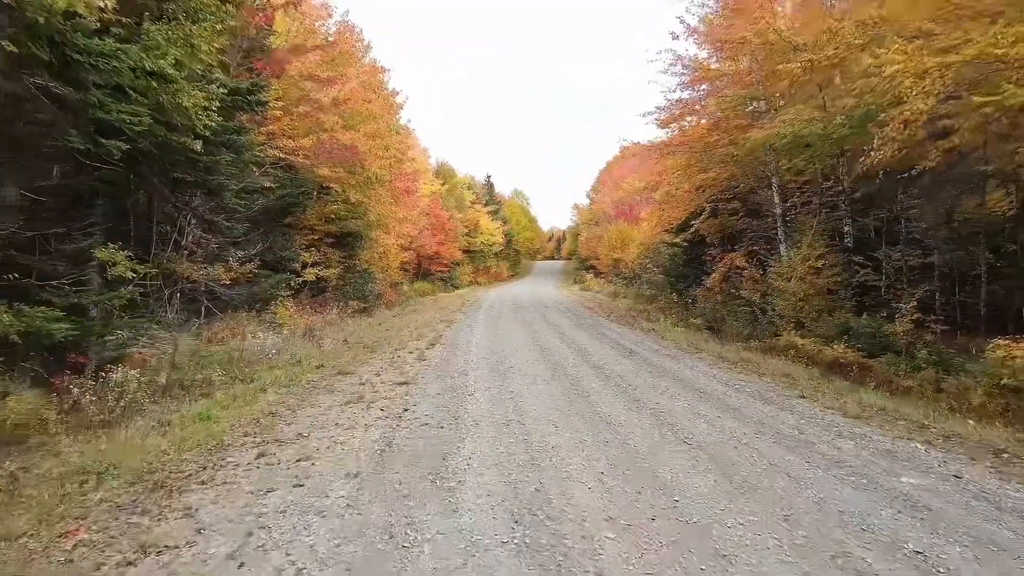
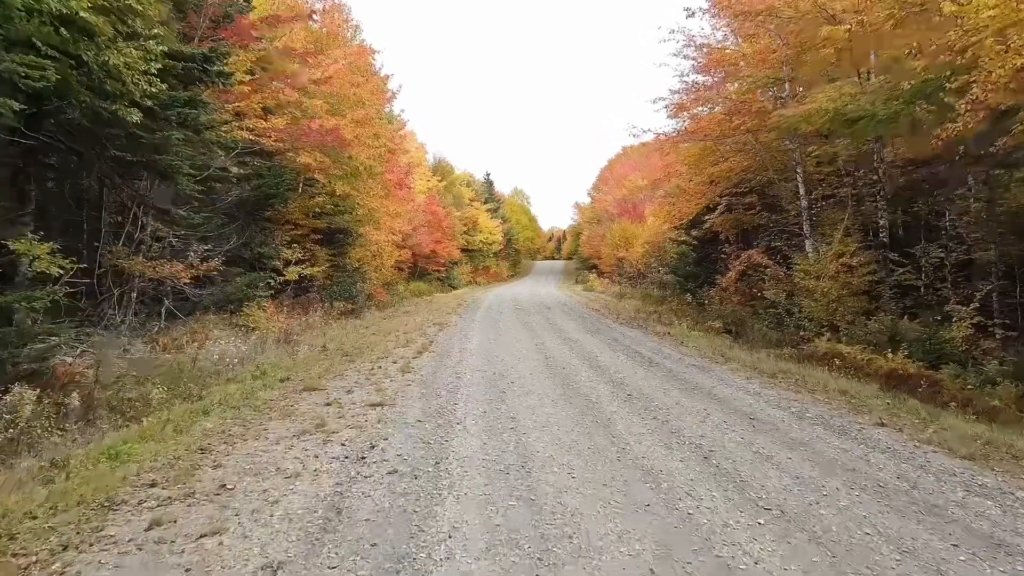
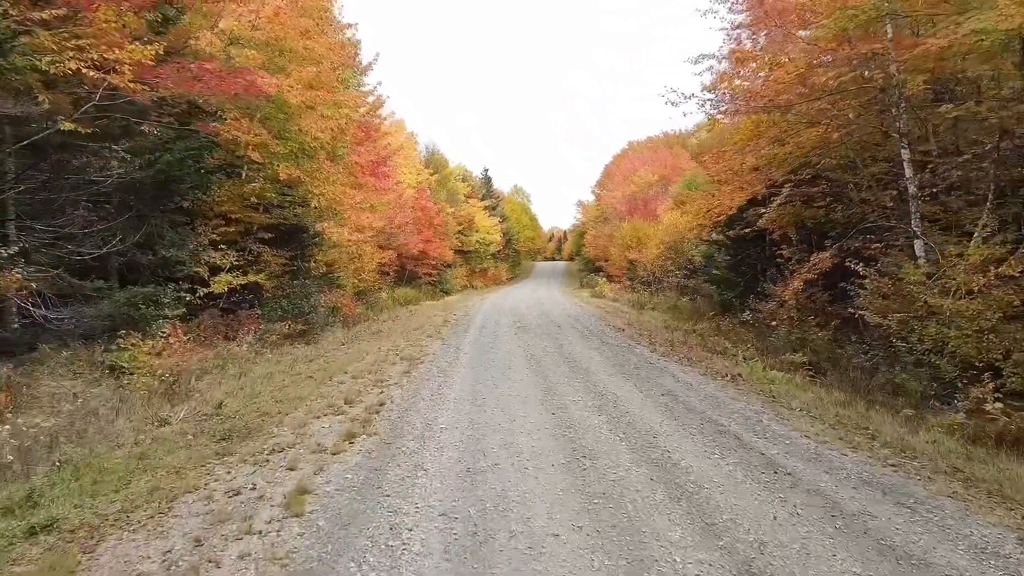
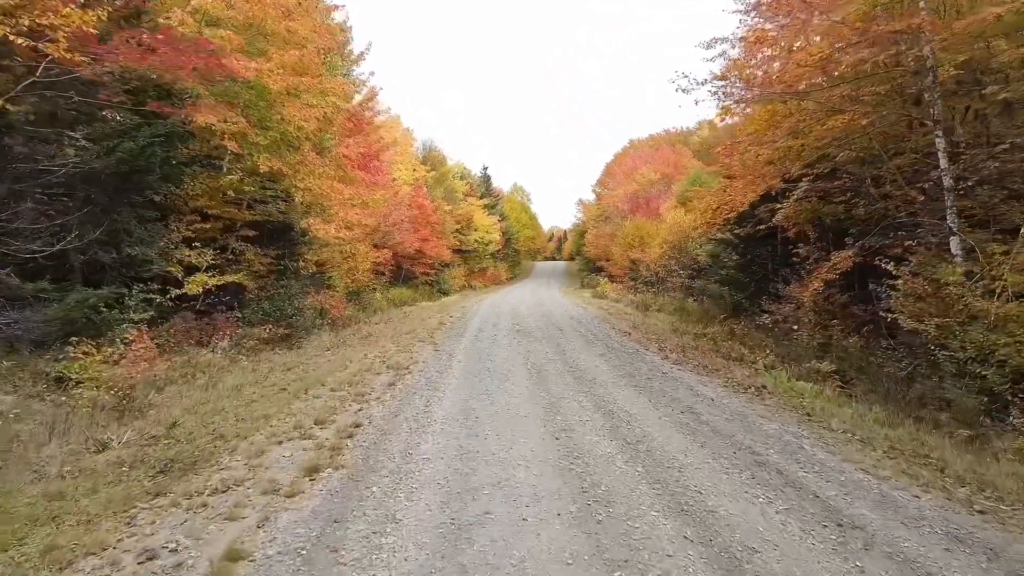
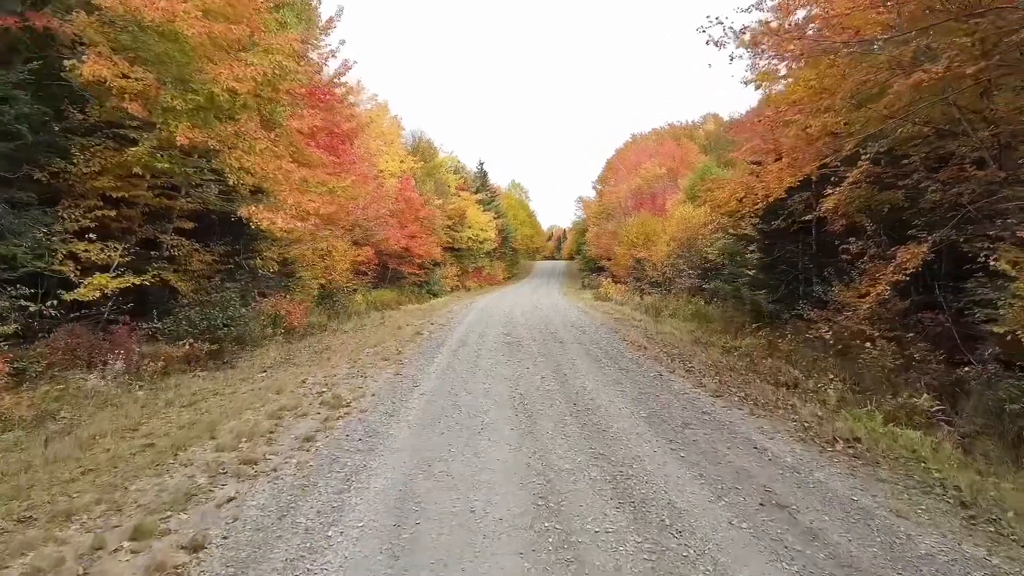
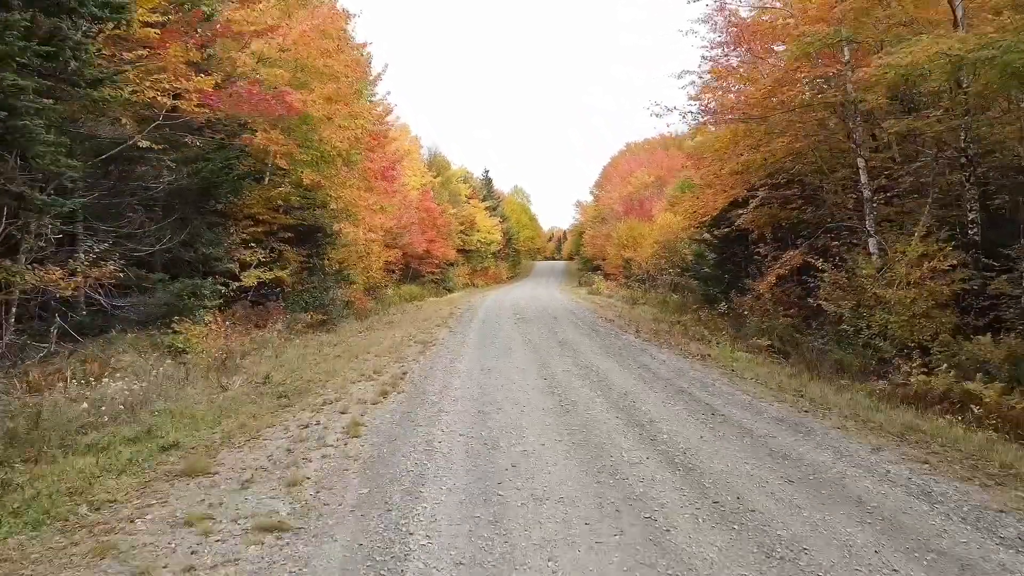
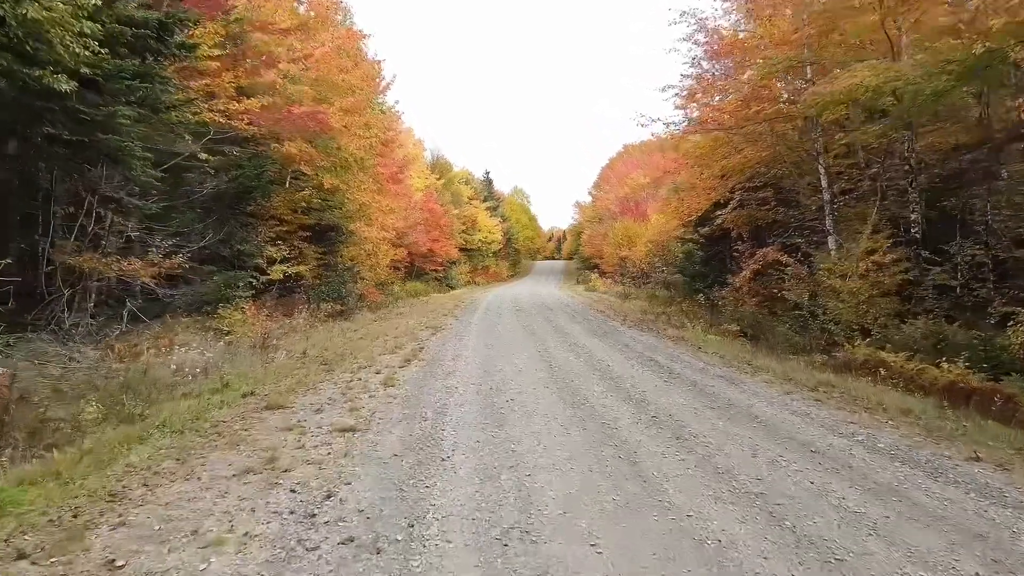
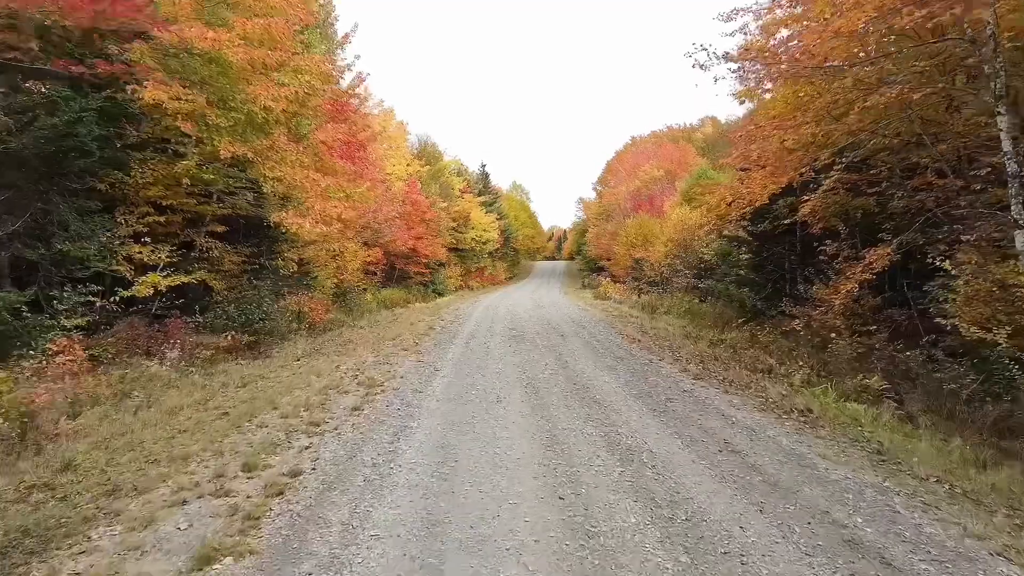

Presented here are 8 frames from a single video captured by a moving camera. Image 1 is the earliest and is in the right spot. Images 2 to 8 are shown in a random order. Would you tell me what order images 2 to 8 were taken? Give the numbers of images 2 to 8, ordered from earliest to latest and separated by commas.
2, 7, 6, 3, 4, 8, 5
